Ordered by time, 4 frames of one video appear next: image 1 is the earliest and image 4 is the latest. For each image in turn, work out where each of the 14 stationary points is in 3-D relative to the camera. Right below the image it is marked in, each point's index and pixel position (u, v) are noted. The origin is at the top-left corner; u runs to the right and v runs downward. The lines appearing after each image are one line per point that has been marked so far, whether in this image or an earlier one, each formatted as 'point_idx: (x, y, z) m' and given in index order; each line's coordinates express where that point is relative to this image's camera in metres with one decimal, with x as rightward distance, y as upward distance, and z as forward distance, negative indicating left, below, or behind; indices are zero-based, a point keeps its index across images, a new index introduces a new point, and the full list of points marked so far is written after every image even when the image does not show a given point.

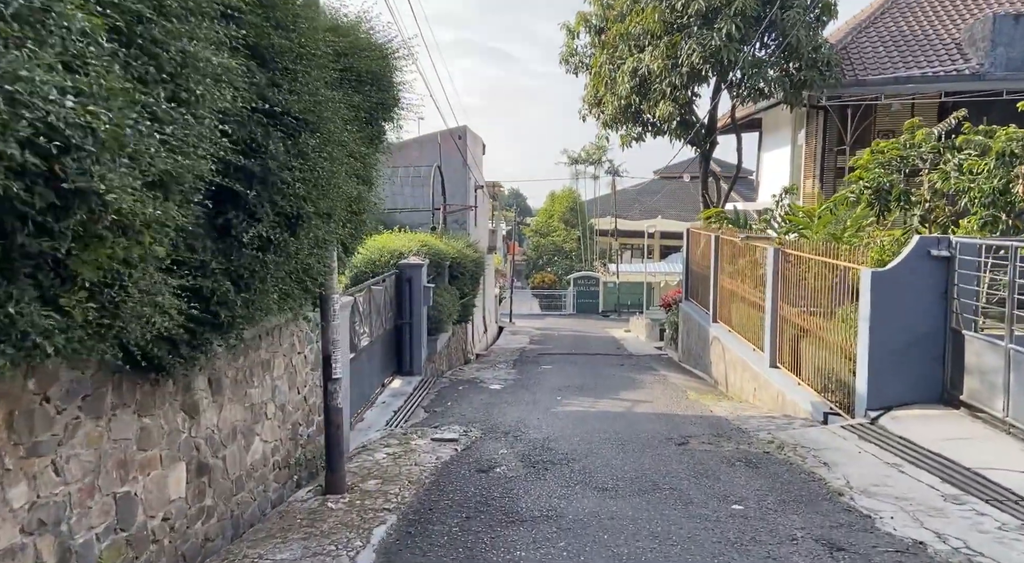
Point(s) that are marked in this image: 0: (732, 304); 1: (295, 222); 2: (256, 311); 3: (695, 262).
0: (+3.5, -0.3, +12.0) m
1: (-1.1, +0.3, +3.6) m
2: (-1.2, -0.1, +3.6) m
3: (+3.7, +0.4, +15.0) m
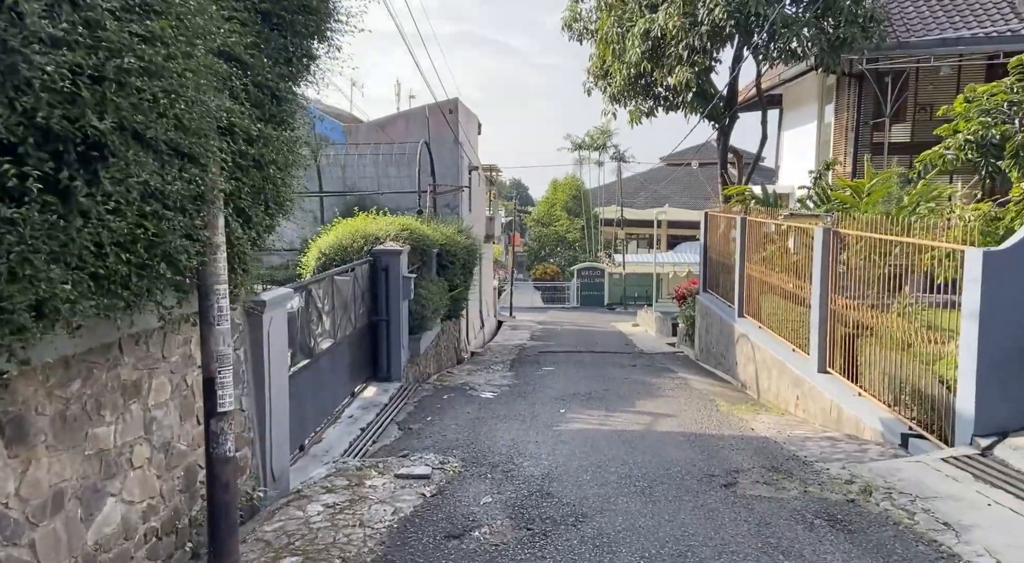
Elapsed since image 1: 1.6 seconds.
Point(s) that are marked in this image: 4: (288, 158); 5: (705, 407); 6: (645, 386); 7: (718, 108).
0: (+3.5, -0.2, +10.4) m
1: (-1.1, +0.4, +2.1) m
2: (-1.3, -0.1, +2.0) m
3: (+3.6, +0.6, +13.4) m
4: (-1.1, +0.6, +3.7) m
5: (+2.0, -1.3, +7.7) m
6: (+1.6, -1.3, +9.3) m
7: (+4.0, +3.4, +14.6) m
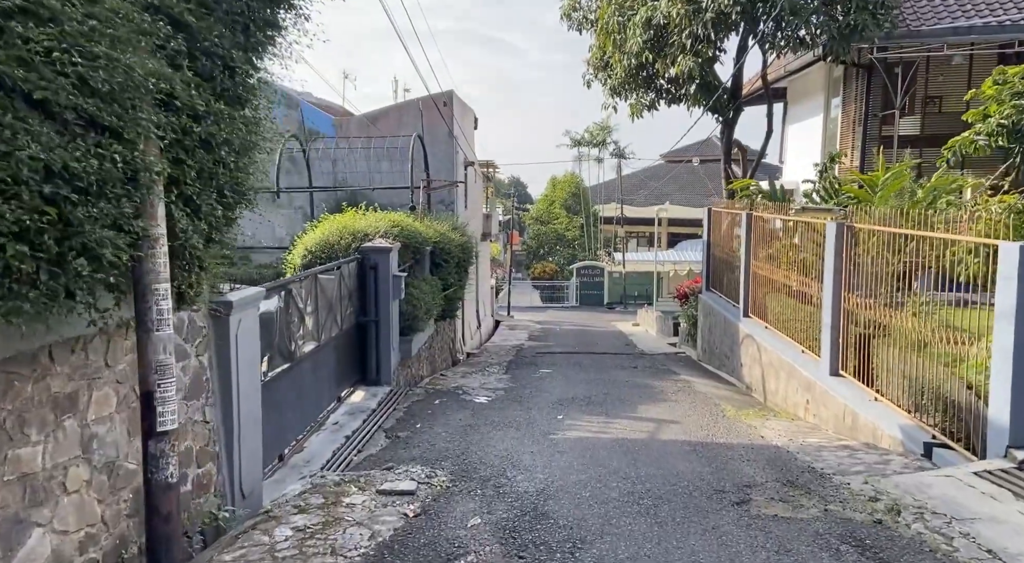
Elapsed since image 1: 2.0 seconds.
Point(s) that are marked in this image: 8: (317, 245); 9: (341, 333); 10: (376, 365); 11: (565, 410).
0: (+3.4, -0.2, +10.0) m
1: (-1.2, +0.4, +1.6) m
2: (-1.3, -0.1, +1.6) m
3: (+3.6, +0.6, +13.0) m
4: (-1.2, +0.6, +3.3) m
5: (+1.9, -1.3, +7.3) m
6: (+1.6, -1.3, +8.9) m
7: (+3.9, +3.4, +14.2) m
8: (-2.2, +0.4, +8.5) m
9: (-1.7, -0.5, +7.5) m
10: (-1.5, -0.9, +8.3) m
11: (+0.5, -1.3, +7.3) m
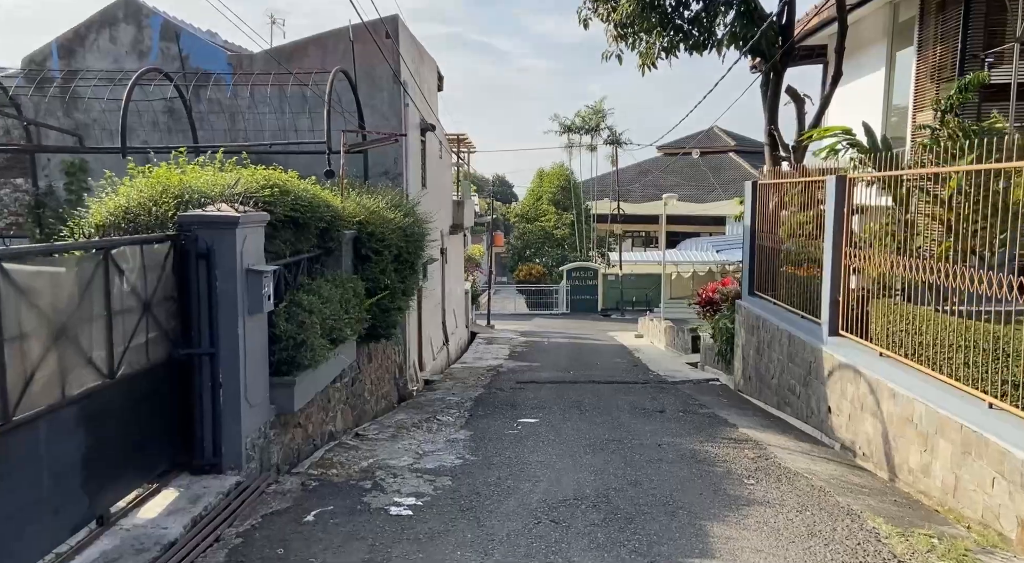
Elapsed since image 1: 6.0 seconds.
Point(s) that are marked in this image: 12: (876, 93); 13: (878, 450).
0: (+3.1, -0.2, +6.3) m
1: (-1.4, +0.4, -2.1) m
2: (-1.5, 0.0, -2.2) m
3: (+3.2, +0.6, +9.3) m
4: (-1.4, +0.7, -0.5) m
5: (+1.7, -1.2, +3.5) m
6: (+1.3, -1.3, +5.1) m
7: (+3.5, +3.4, +10.5) m
8: (-2.5, +0.4, +4.7) m
9: (-2.0, -0.5, +3.7) m
10: (-1.8, -0.9, +4.5) m
11: (+0.2, -1.2, +3.6) m
12: (+6.2, +3.2, +12.7) m
13: (+2.8, -1.3, +5.8) m
